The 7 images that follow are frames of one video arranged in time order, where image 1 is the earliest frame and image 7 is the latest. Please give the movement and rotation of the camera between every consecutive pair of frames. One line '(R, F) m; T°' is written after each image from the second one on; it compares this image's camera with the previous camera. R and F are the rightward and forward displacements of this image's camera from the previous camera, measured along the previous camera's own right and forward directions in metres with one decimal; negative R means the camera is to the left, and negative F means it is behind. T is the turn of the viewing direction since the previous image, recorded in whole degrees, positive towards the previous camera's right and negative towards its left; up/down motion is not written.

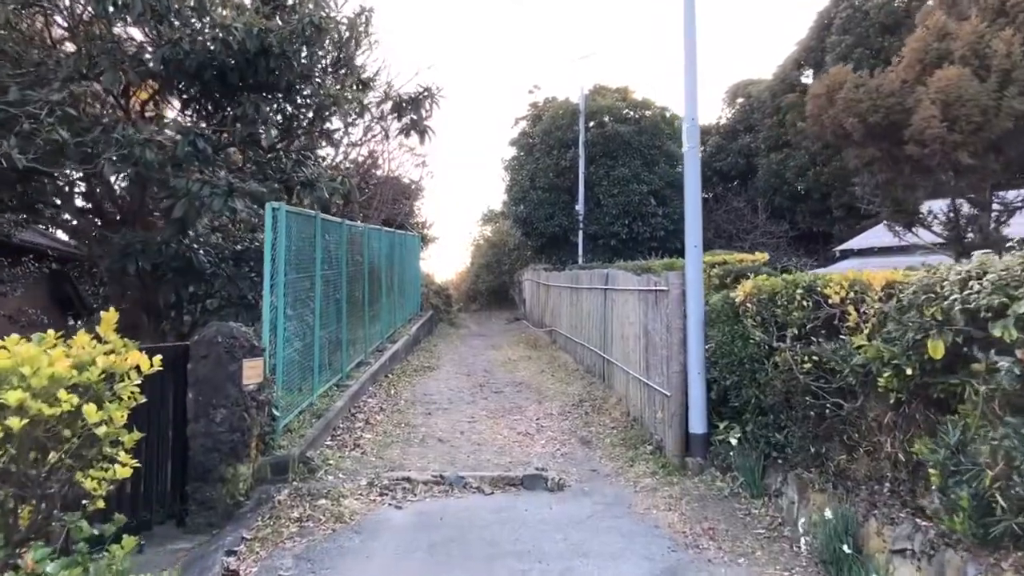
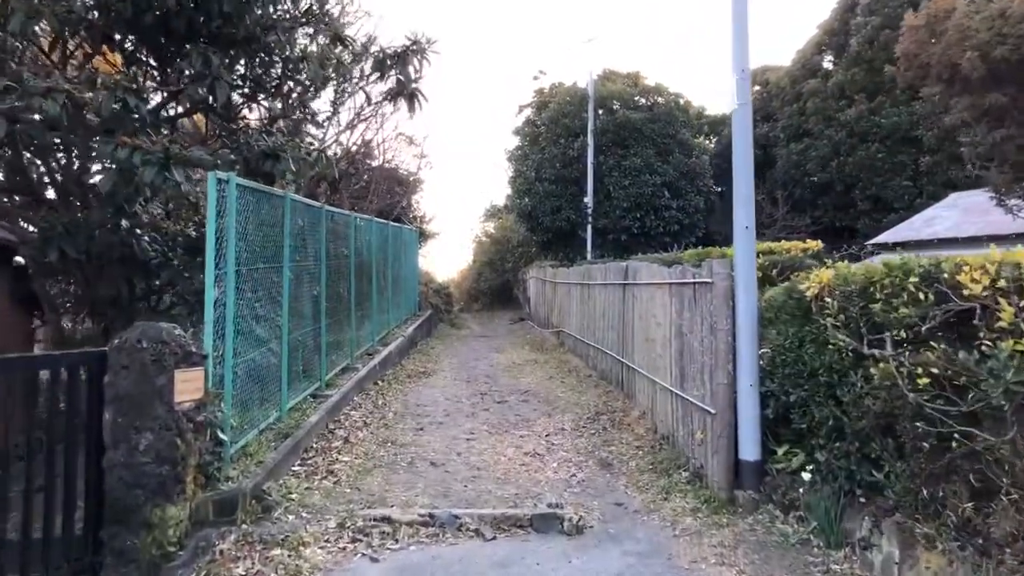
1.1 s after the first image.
(0.0, +1.3) m; 0°
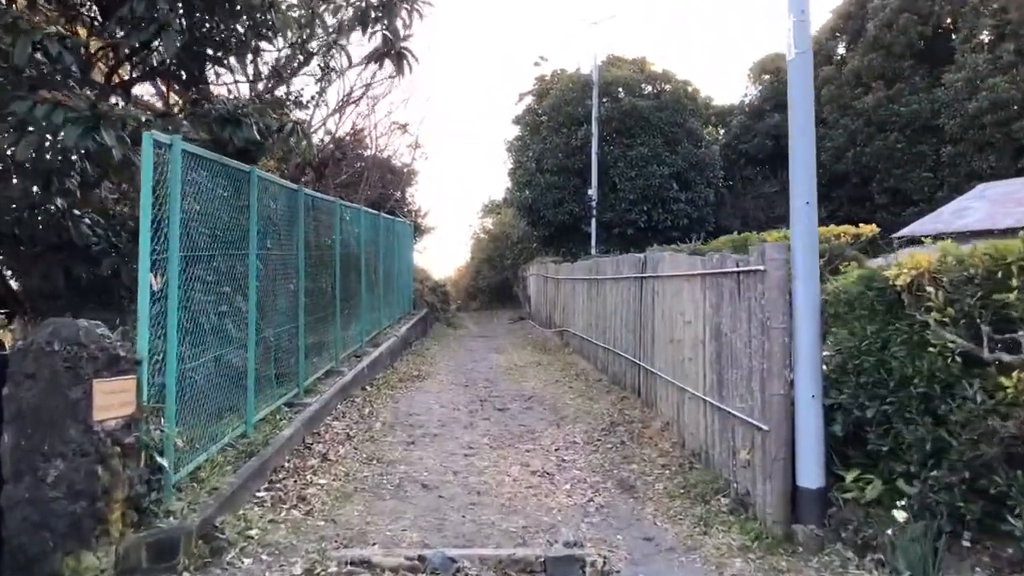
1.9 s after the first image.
(-0.1, +1.0) m; 0°
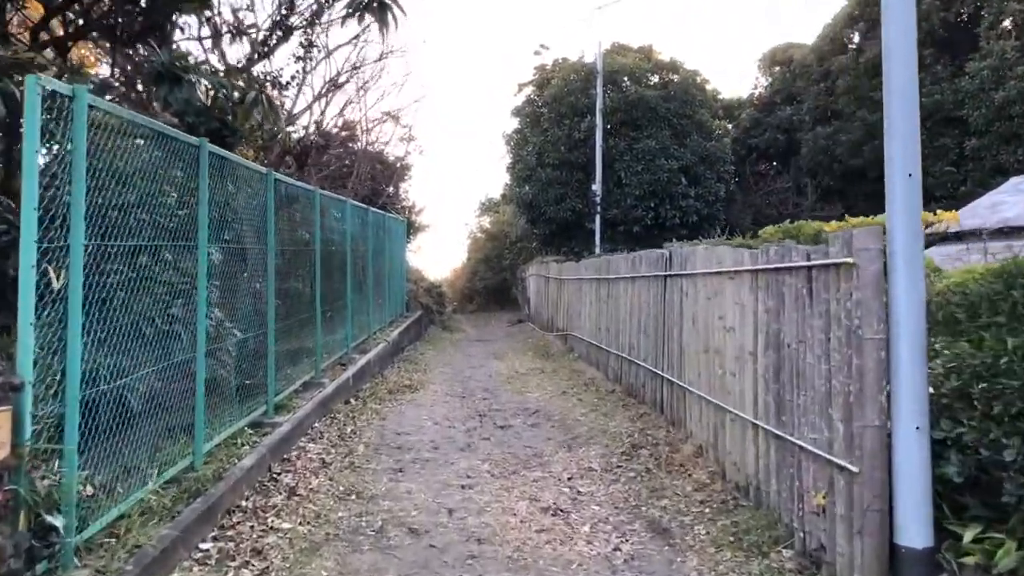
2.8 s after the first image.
(-0.1, +1.0) m; 0°
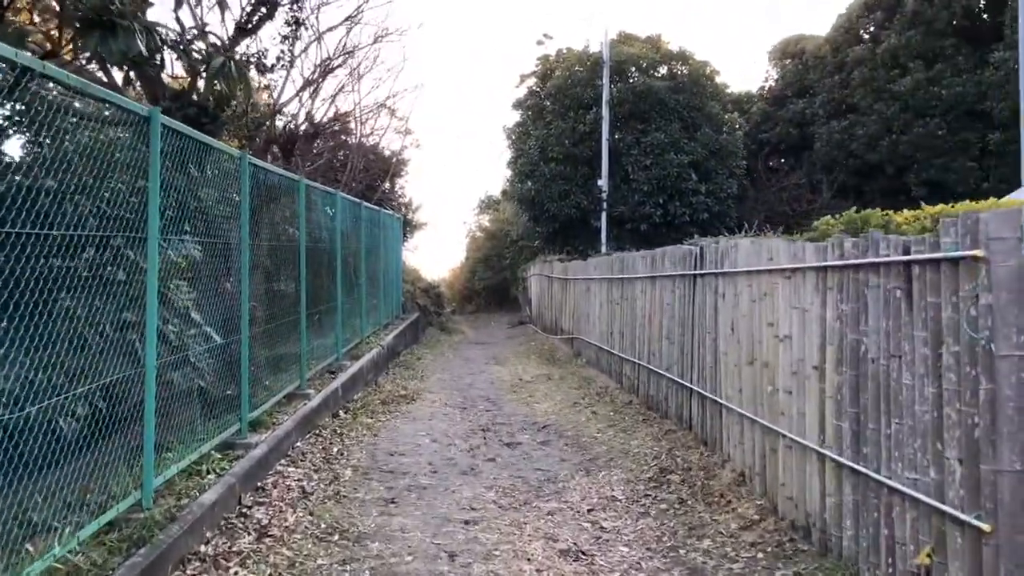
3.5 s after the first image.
(-0.1, +0.8) m; 0°
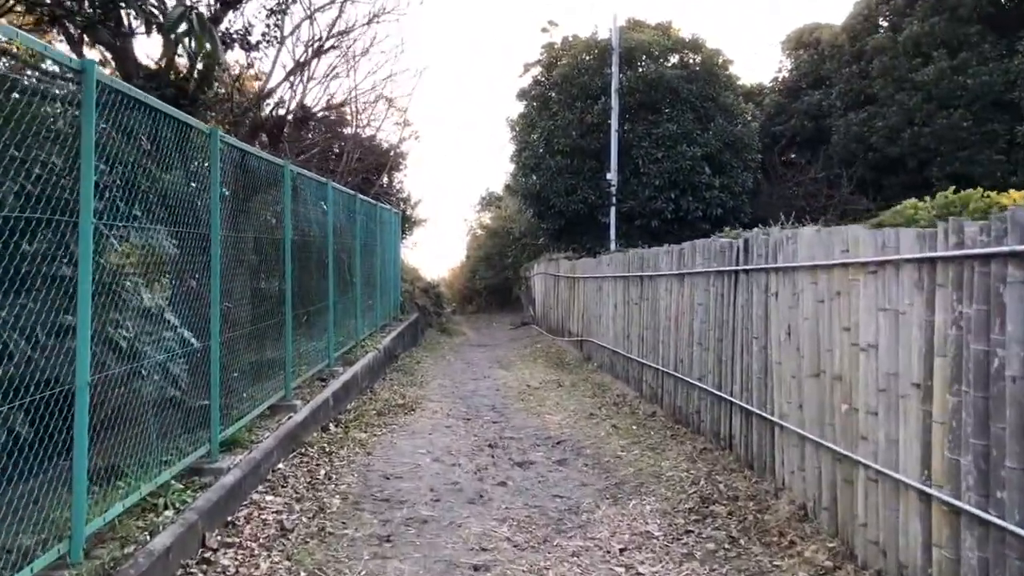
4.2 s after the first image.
(-0.1, +0.8) m; 0°
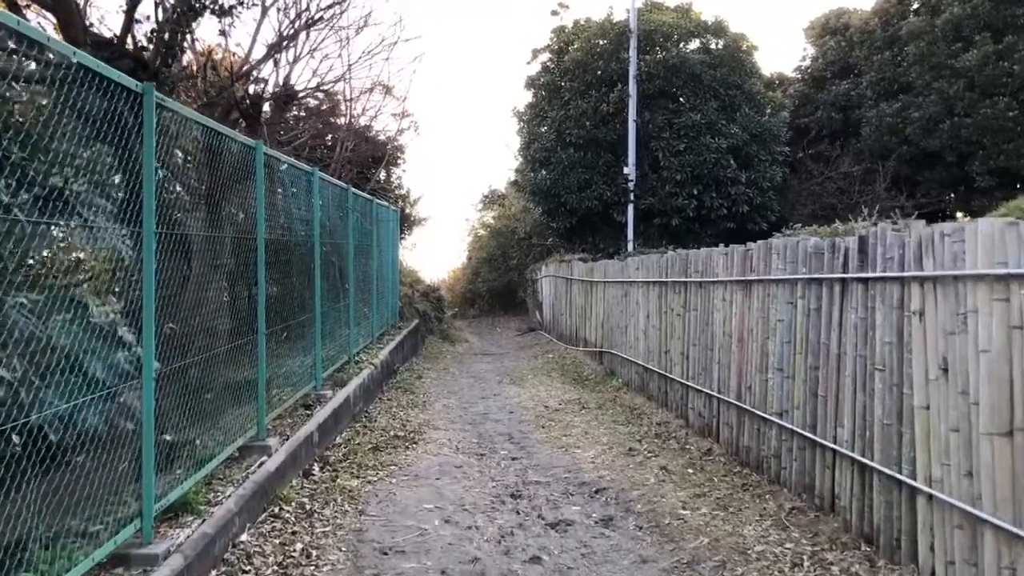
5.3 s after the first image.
(-0.2, +1.2) m; 0°
